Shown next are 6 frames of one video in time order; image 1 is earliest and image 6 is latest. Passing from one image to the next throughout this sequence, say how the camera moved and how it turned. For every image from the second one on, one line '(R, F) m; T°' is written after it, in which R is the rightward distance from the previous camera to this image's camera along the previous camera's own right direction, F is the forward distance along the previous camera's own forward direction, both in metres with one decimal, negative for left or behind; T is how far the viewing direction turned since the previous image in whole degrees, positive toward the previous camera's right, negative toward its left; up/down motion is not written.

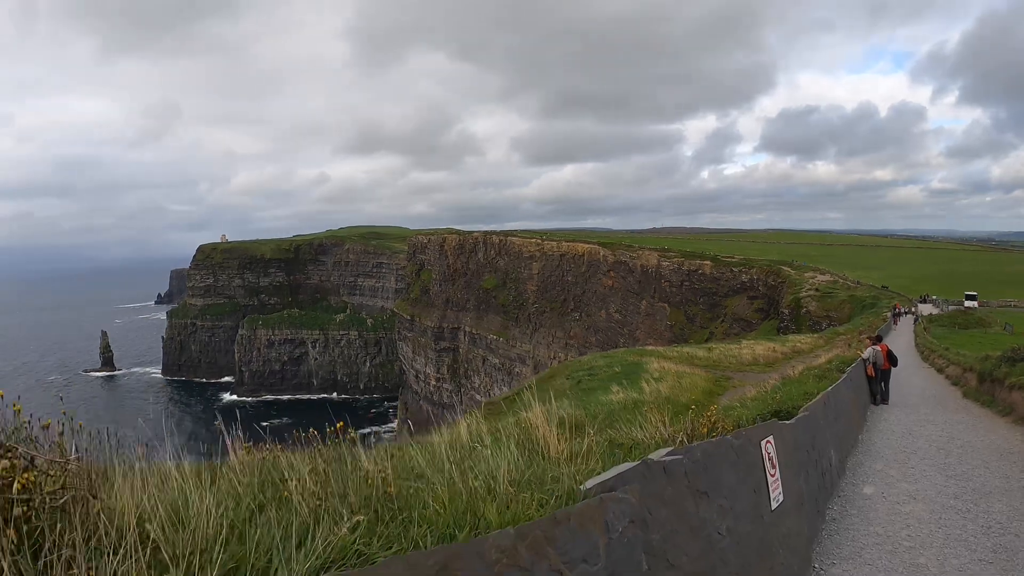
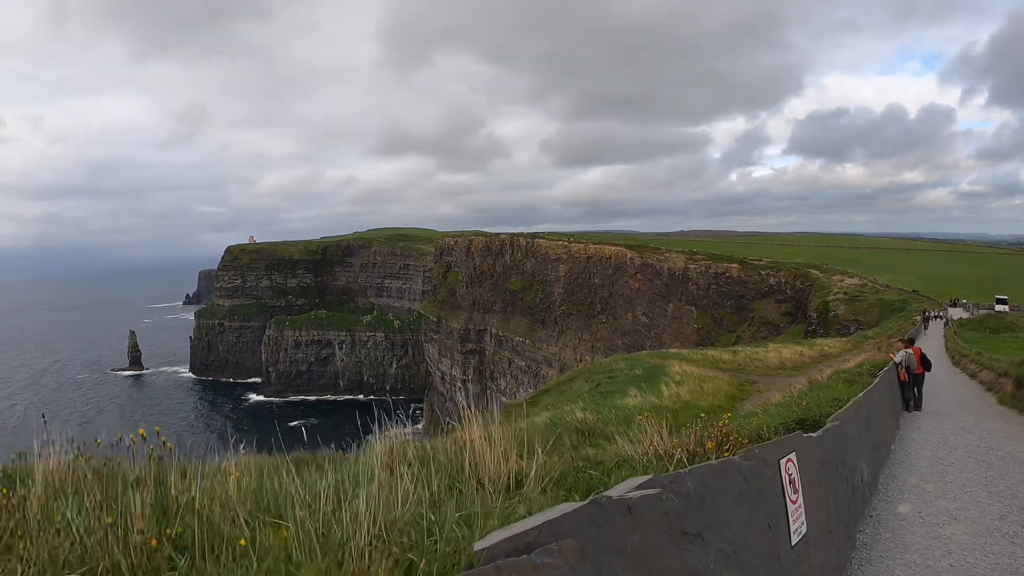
(+0.1, +0.2) m; -2°
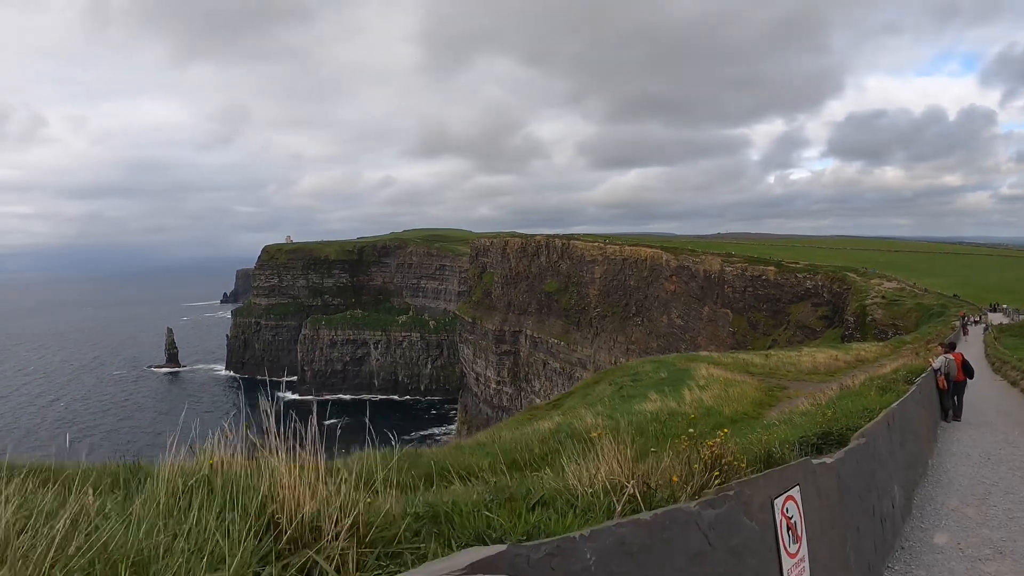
(+0.2, +0.3) m; -3°
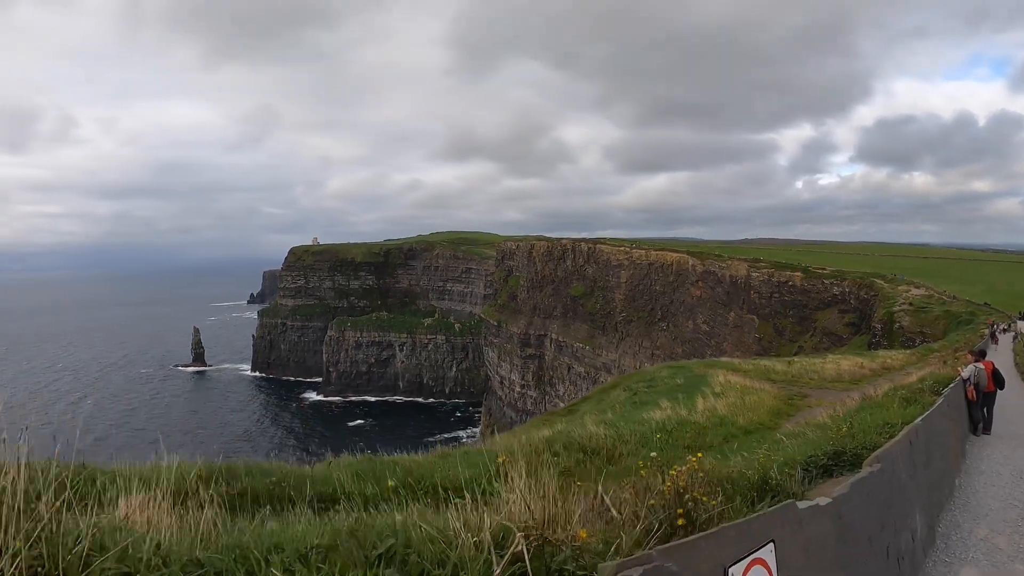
(+0.2, +0.3) m; -2°
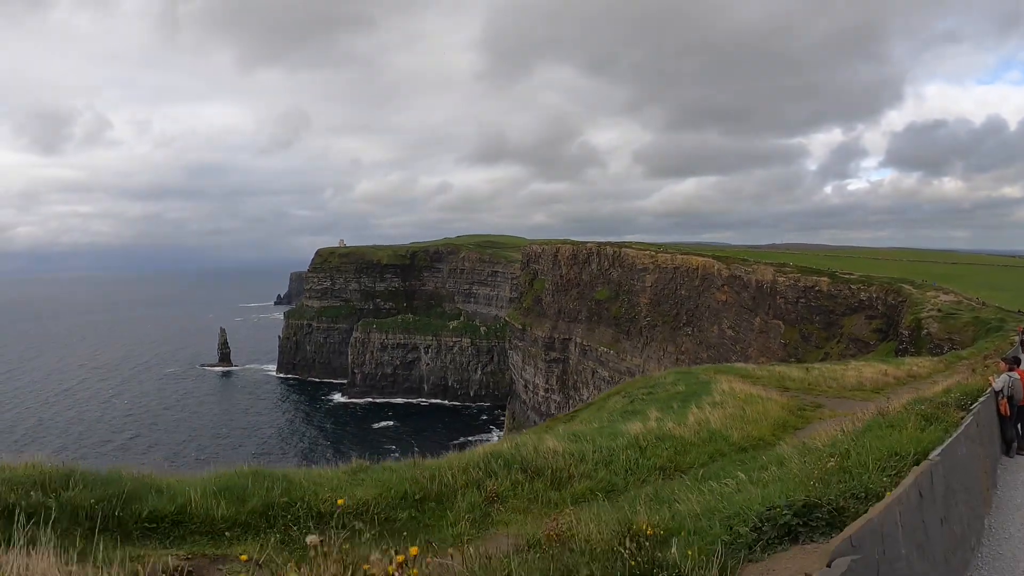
(+0.9, +1.1) m; -2°
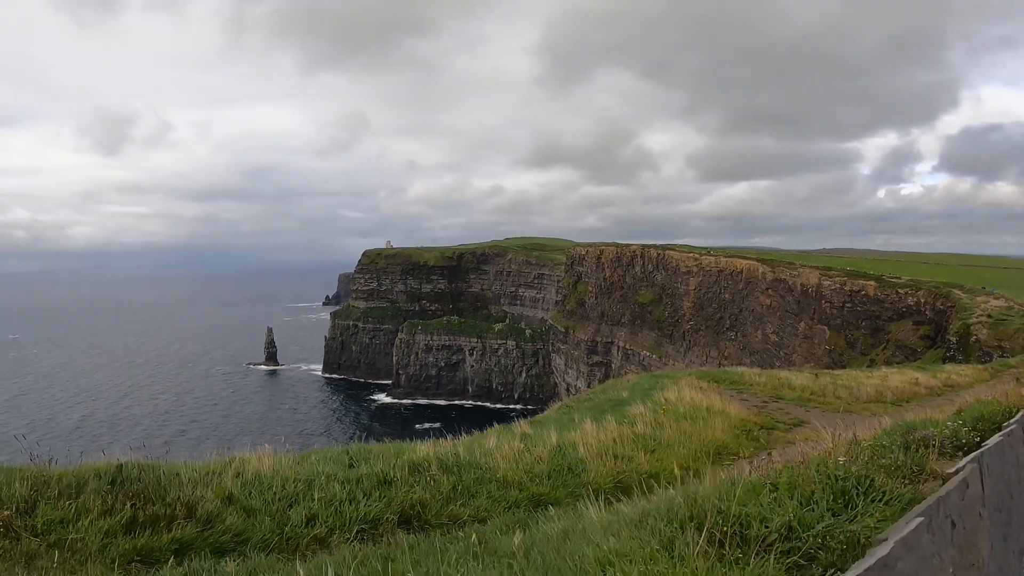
(+3.3, +3.4) m; -3°
